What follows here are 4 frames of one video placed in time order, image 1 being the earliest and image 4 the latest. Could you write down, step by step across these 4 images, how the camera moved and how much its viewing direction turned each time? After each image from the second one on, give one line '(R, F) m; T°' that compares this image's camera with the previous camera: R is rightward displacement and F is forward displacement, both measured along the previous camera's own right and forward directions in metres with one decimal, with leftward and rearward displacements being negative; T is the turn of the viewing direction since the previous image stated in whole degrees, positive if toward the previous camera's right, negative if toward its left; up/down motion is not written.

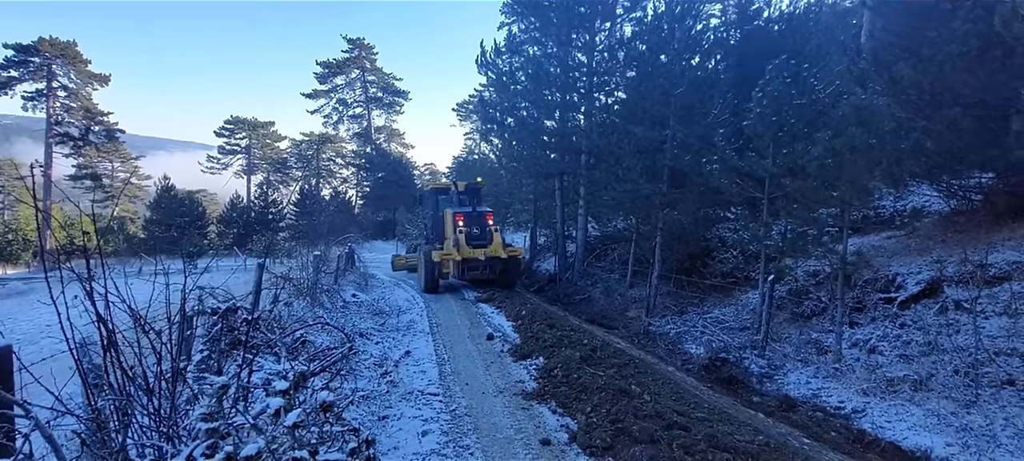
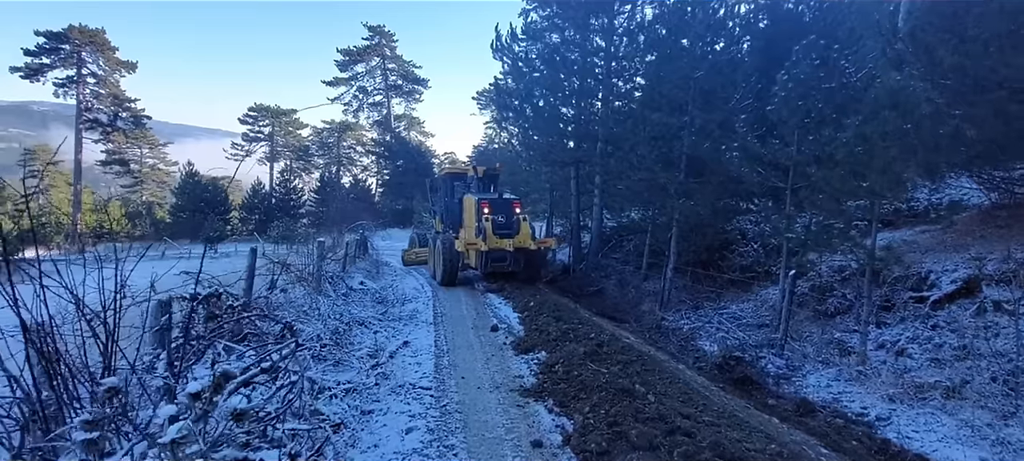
(+0.2, +0.4) m; -2°
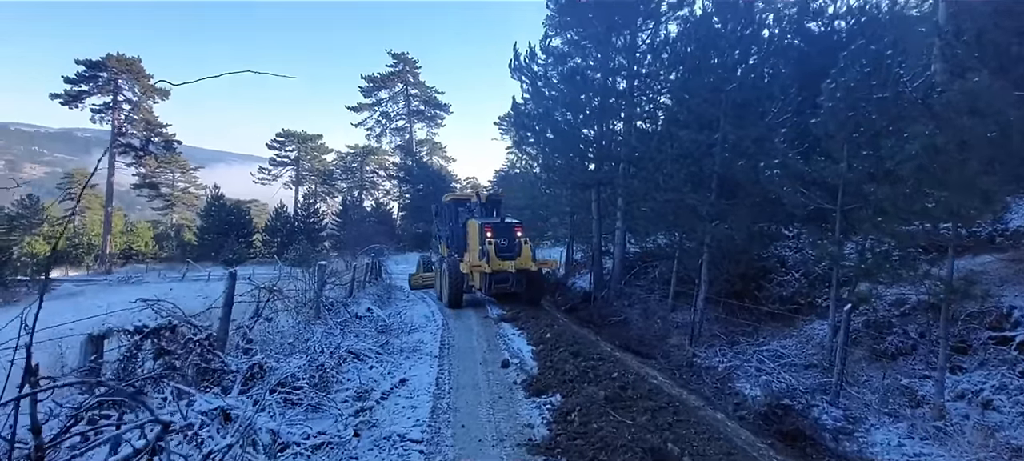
(+0.1, +1.0) m; -2°
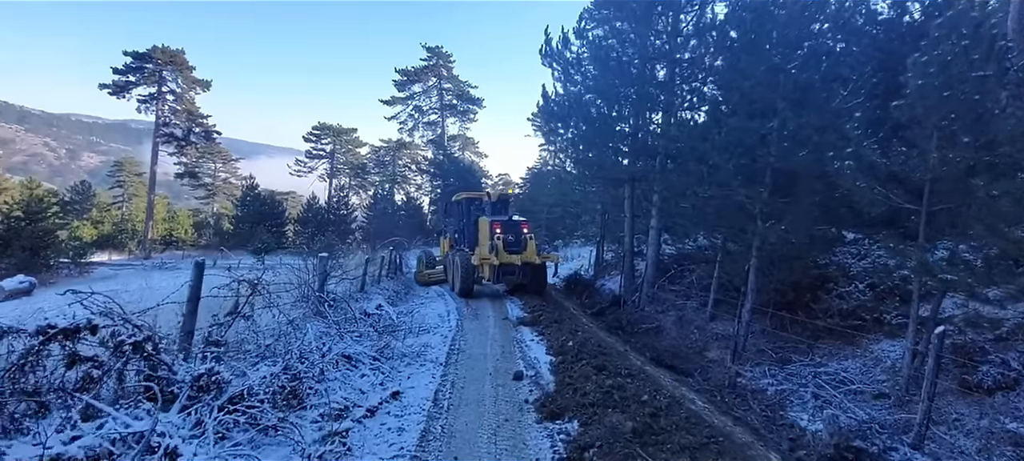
(+0.2, +1.2) m; -3°
